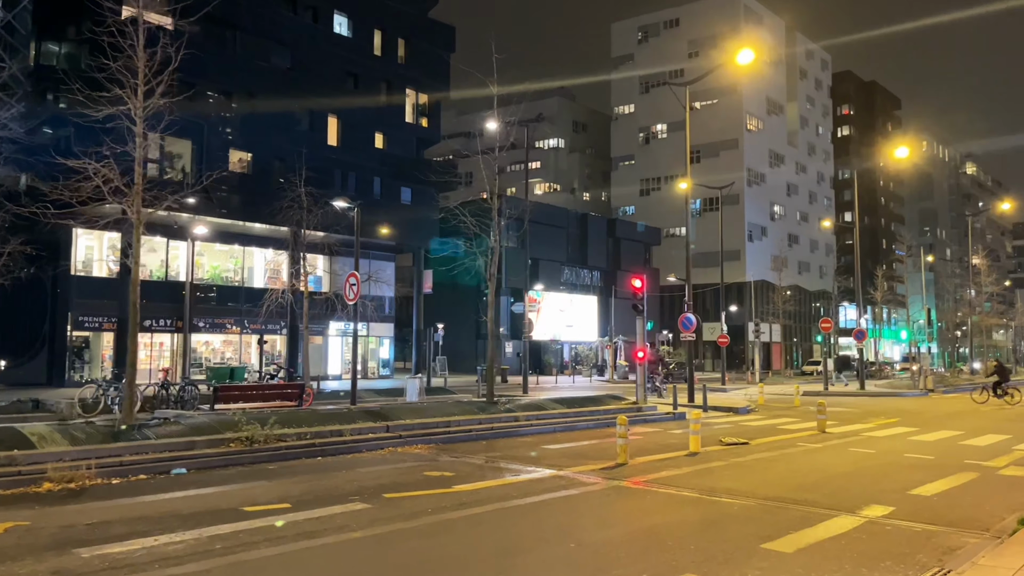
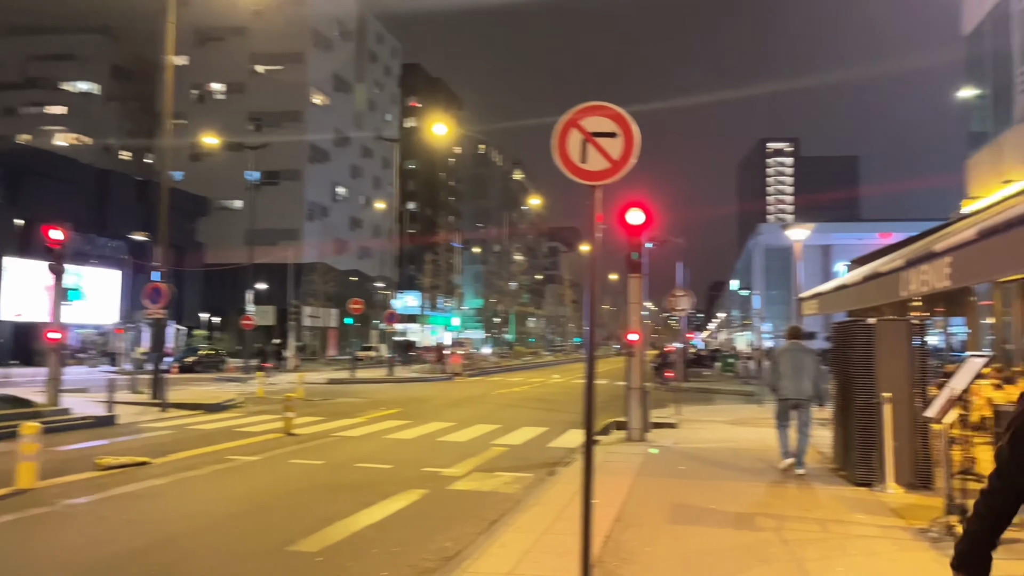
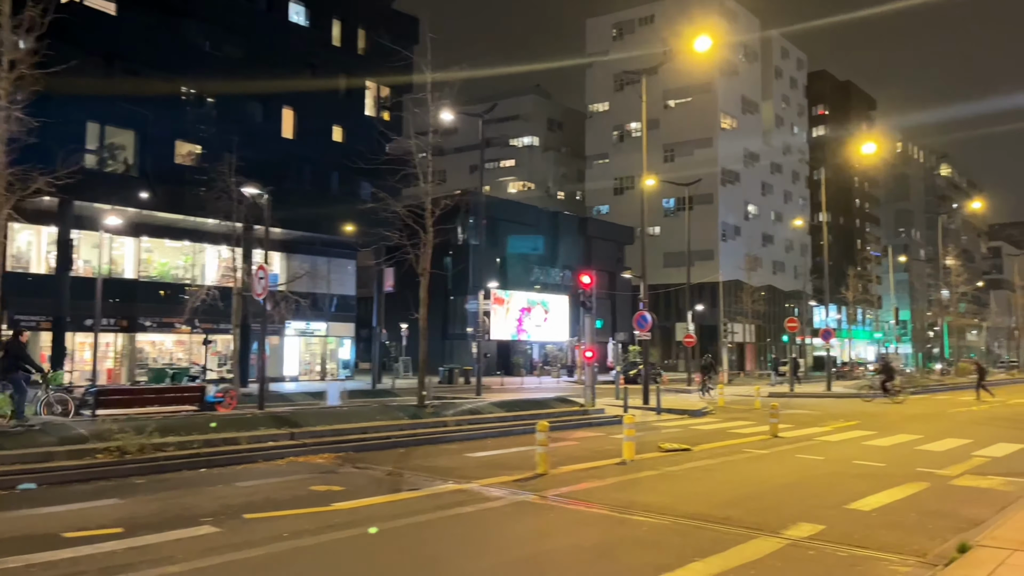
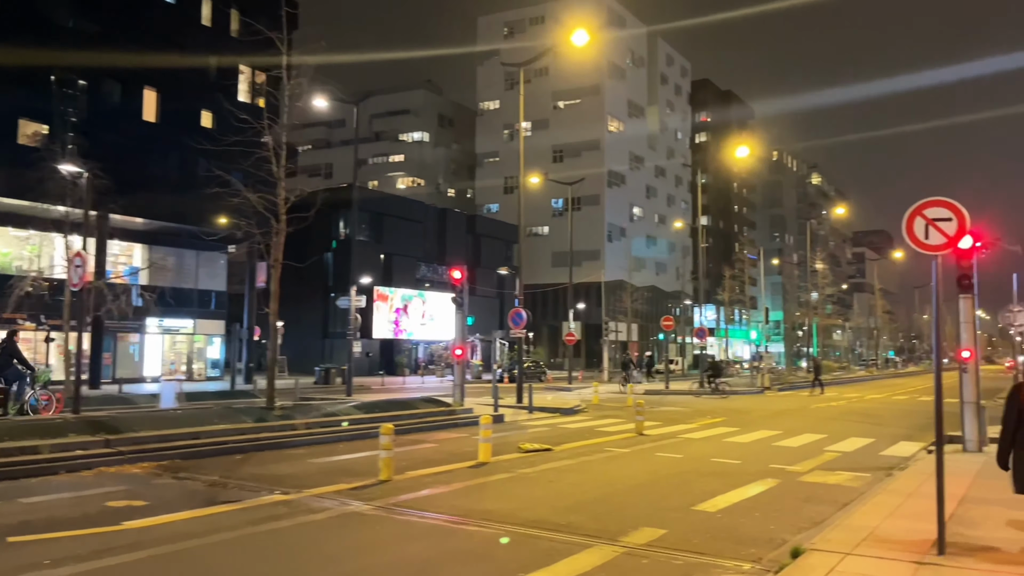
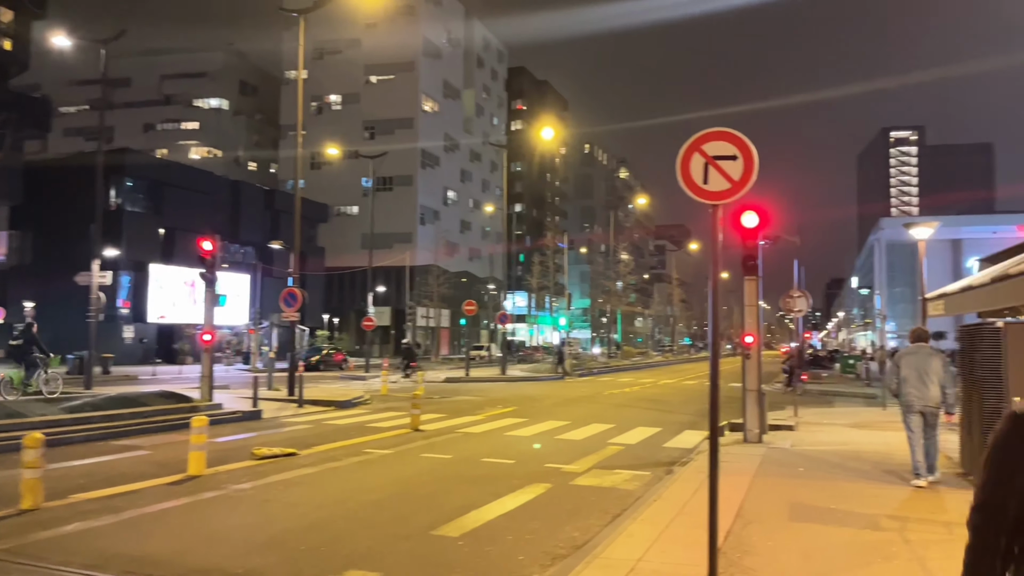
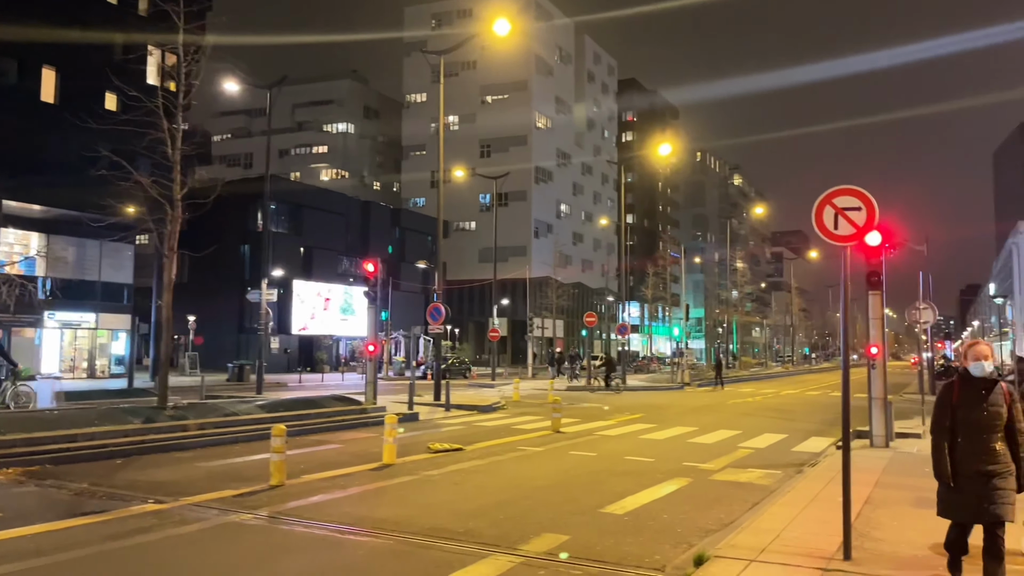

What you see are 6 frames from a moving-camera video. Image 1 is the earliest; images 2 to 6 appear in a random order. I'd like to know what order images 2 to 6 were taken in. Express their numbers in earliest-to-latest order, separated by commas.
3, 4, 6, 5, 2
